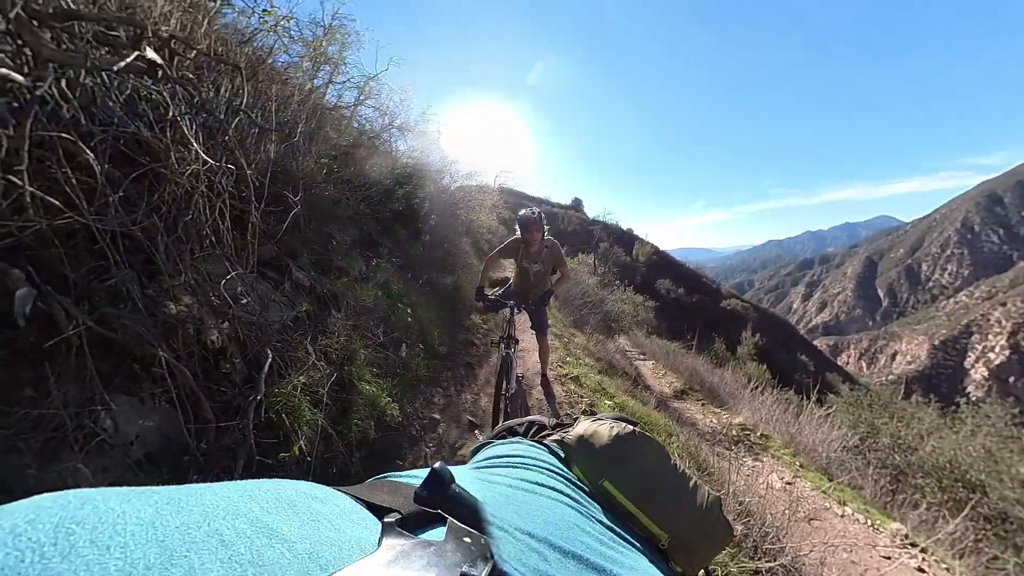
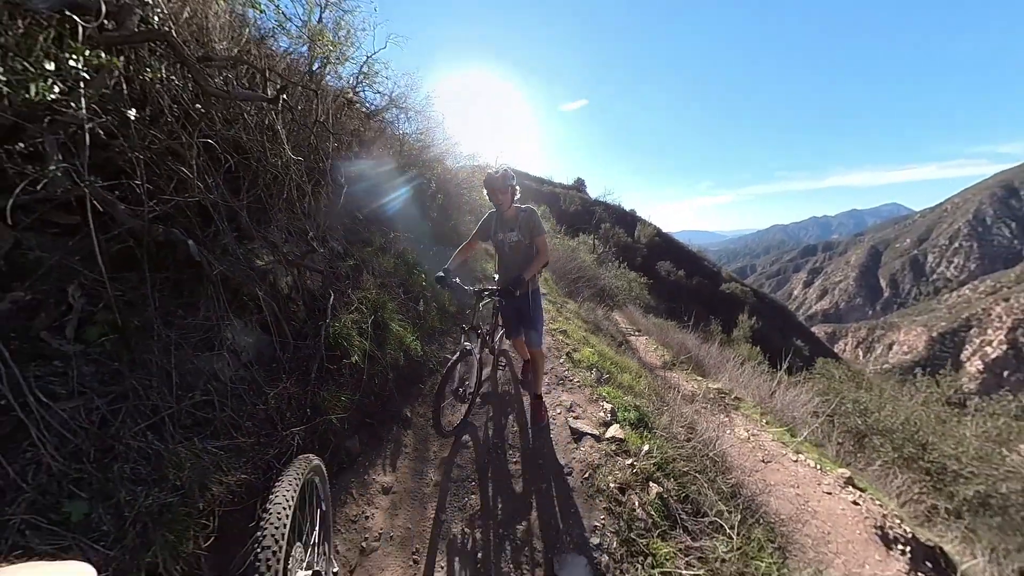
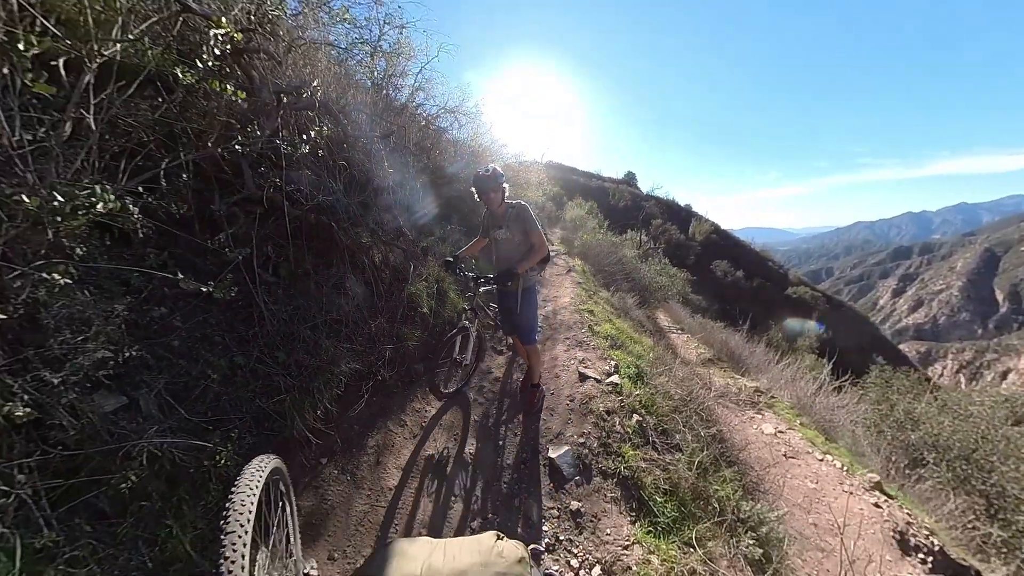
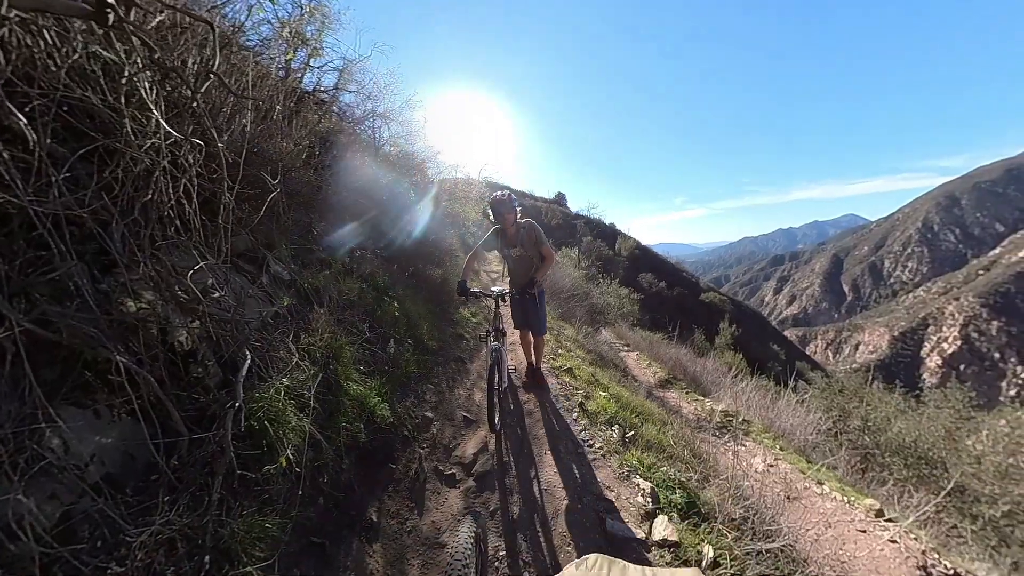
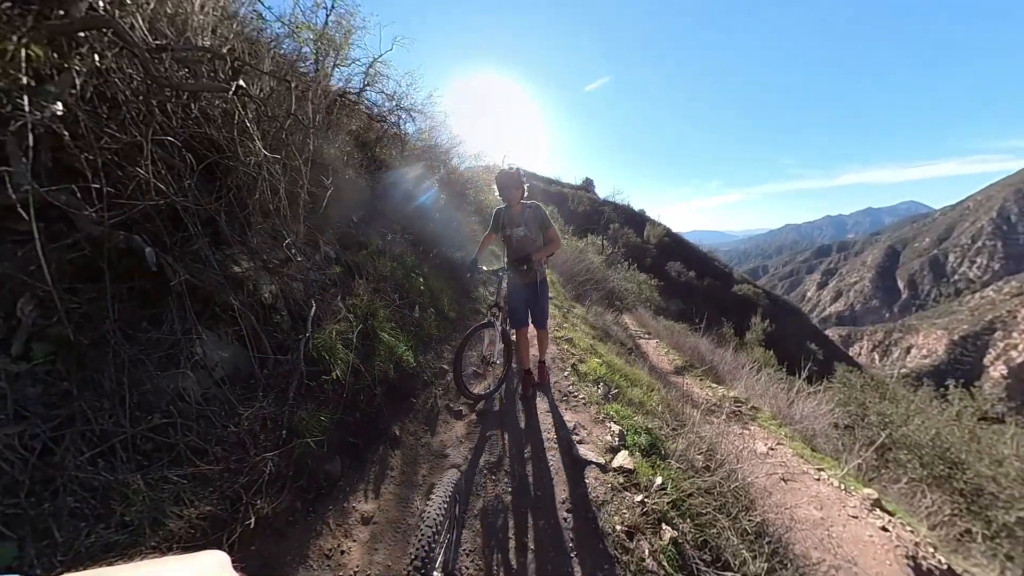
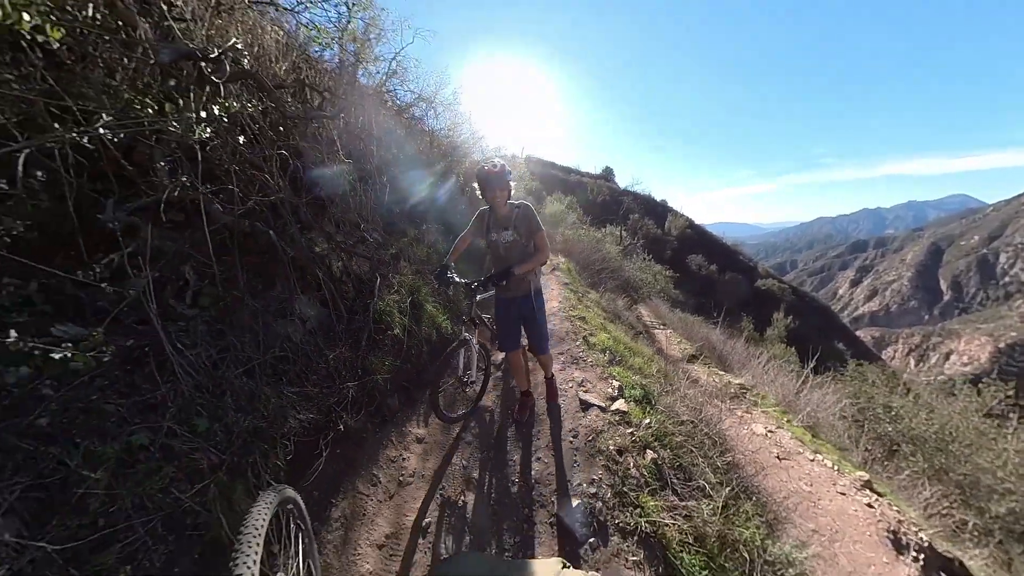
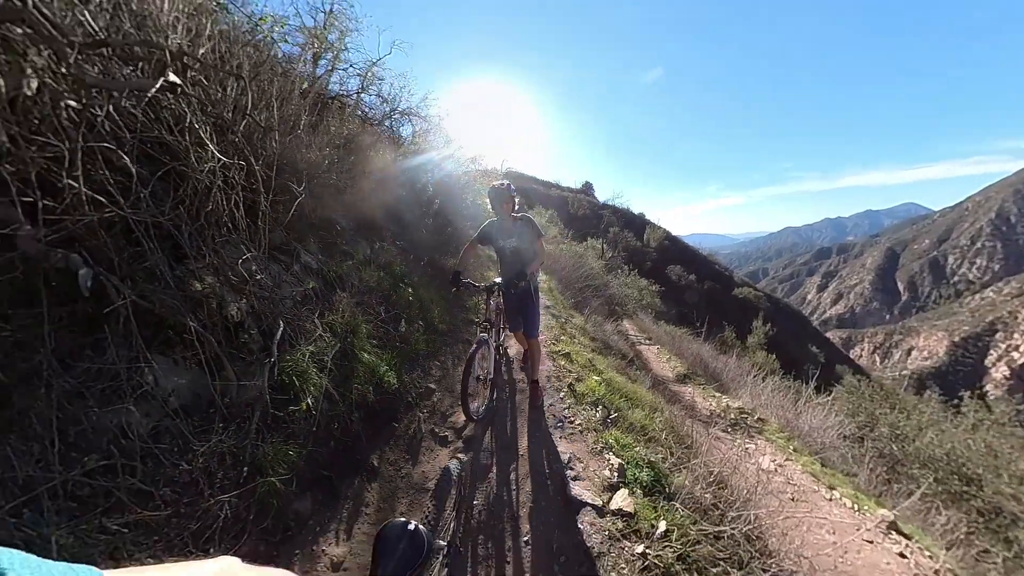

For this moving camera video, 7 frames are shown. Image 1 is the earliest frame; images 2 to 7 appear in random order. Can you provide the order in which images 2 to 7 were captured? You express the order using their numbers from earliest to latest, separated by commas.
4, 7, 5, 2, 6, 3
